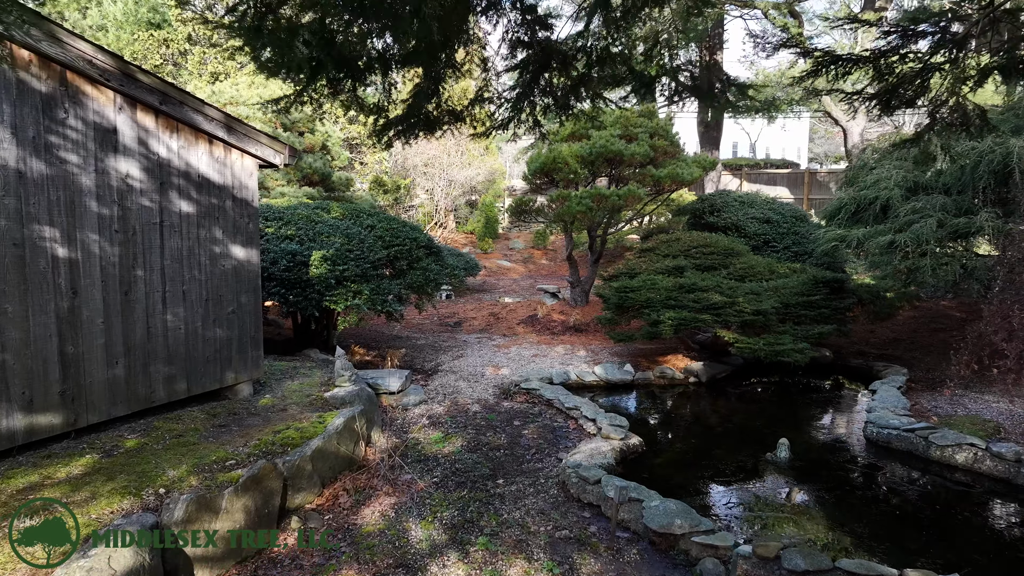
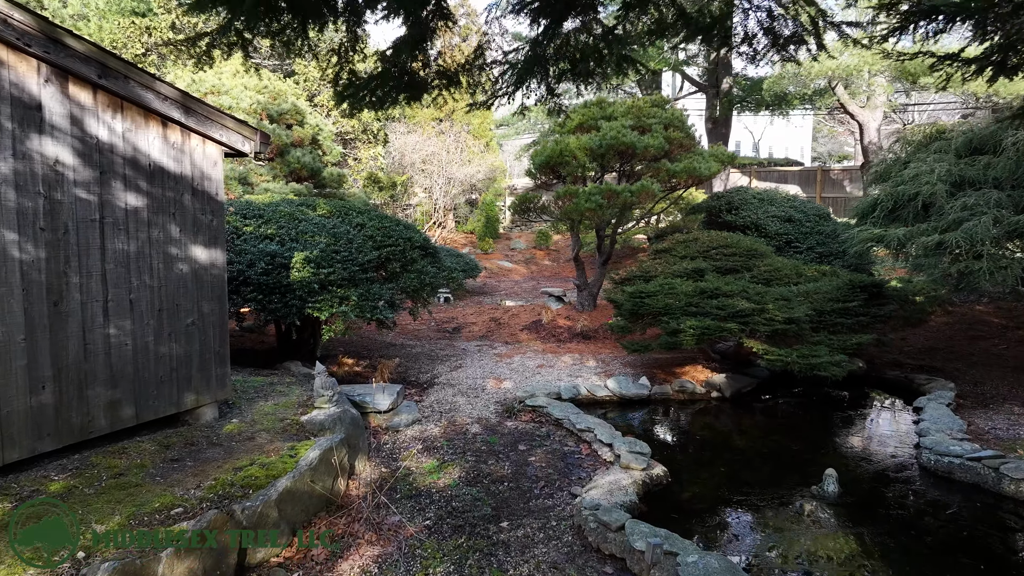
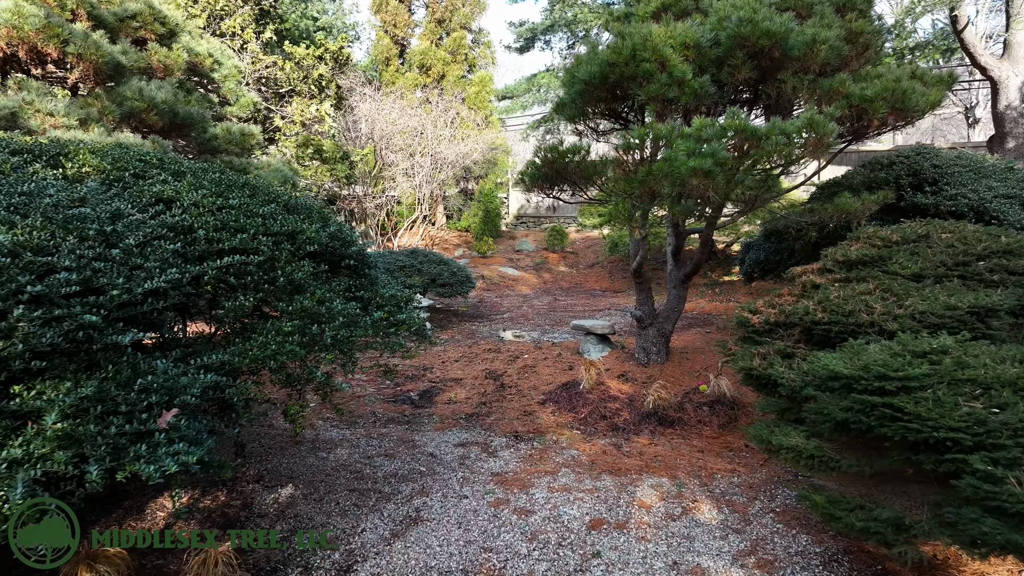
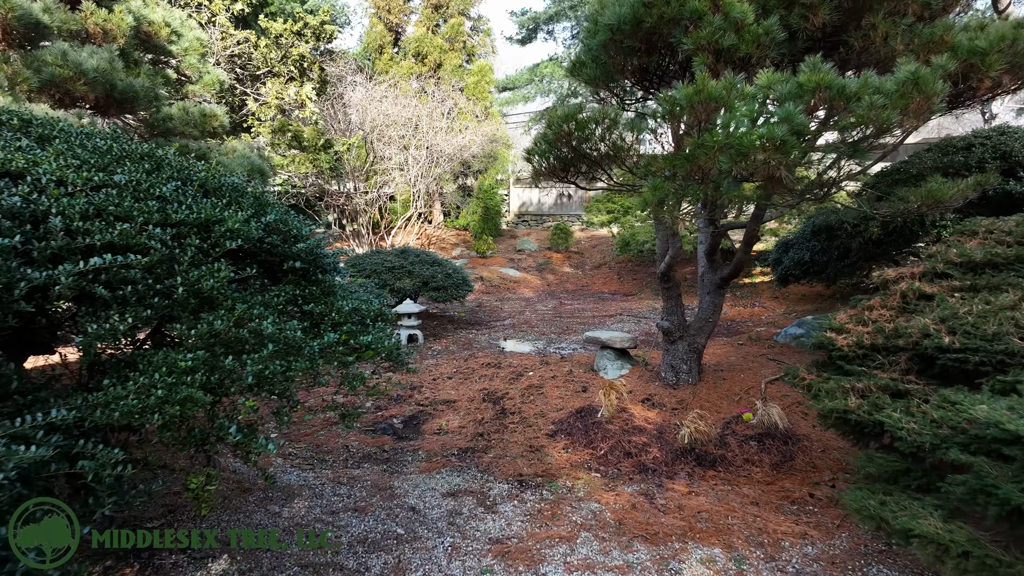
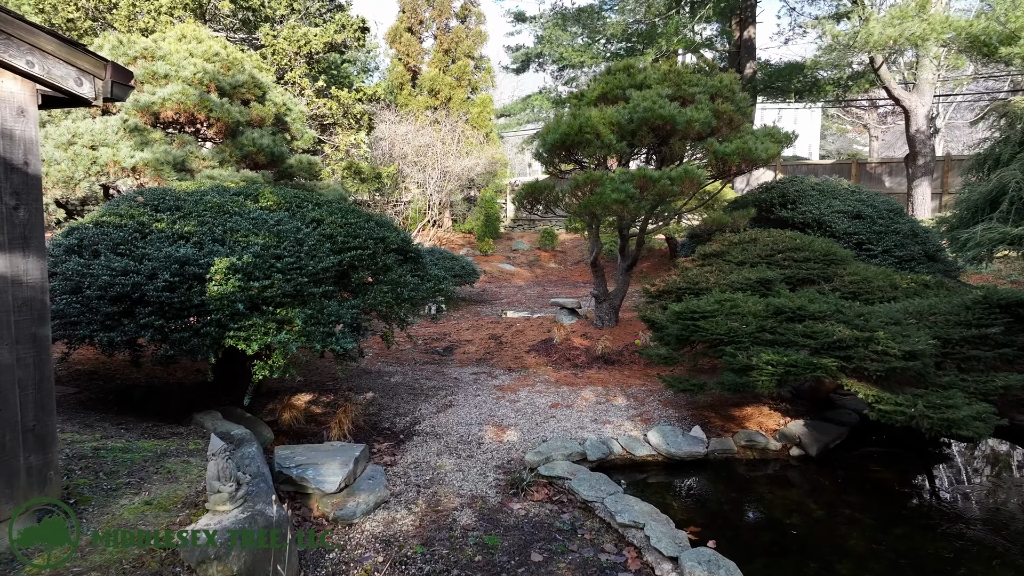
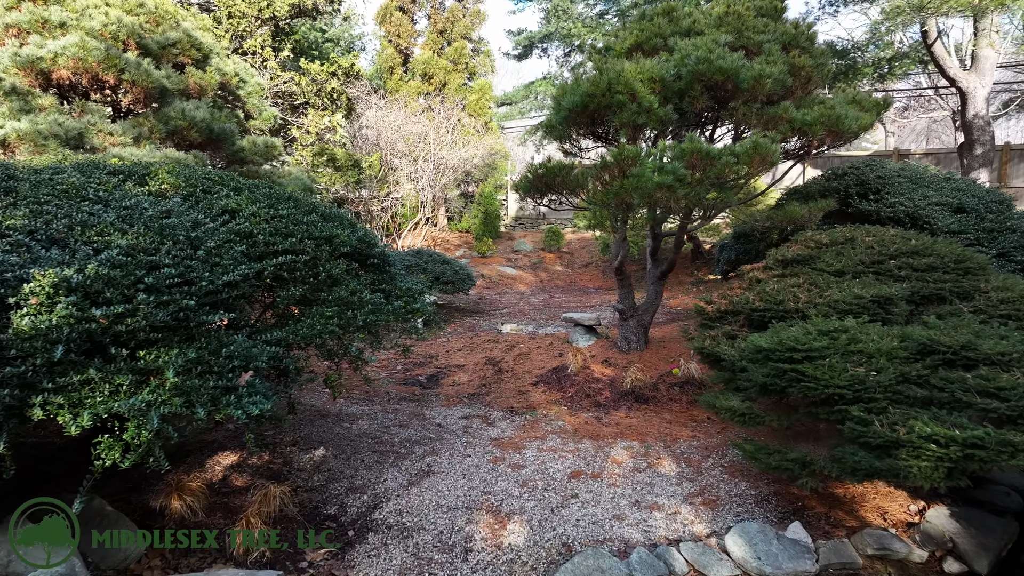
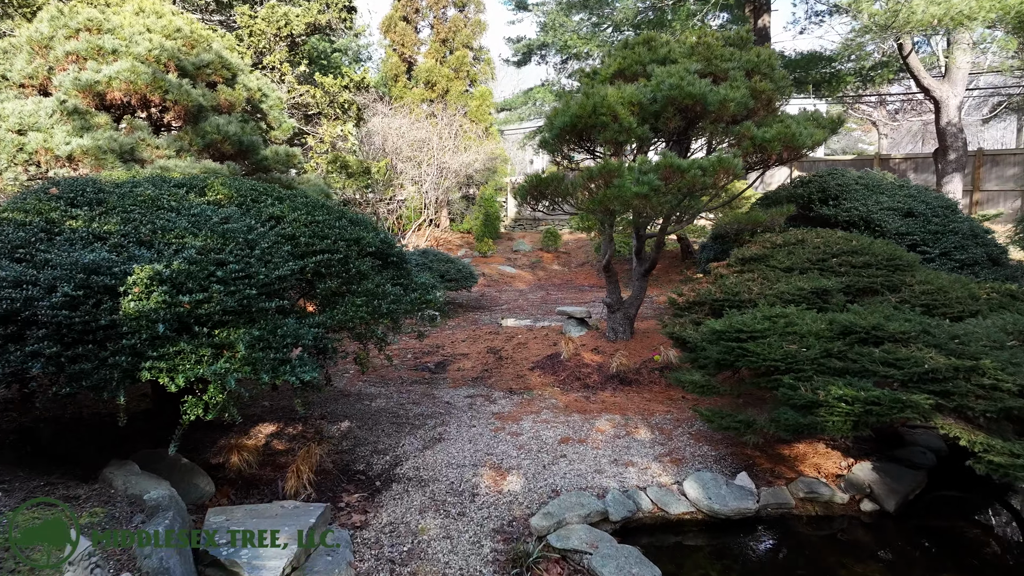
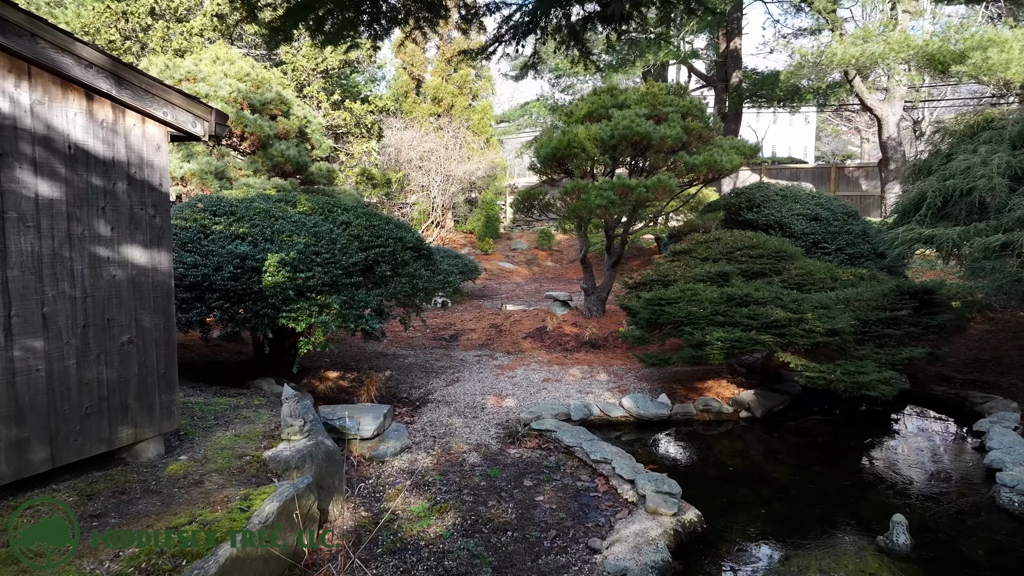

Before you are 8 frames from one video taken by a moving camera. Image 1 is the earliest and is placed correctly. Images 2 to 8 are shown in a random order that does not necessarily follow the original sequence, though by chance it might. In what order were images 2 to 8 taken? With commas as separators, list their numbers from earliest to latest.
2, 8, 5, 7, 6, 3, 4
